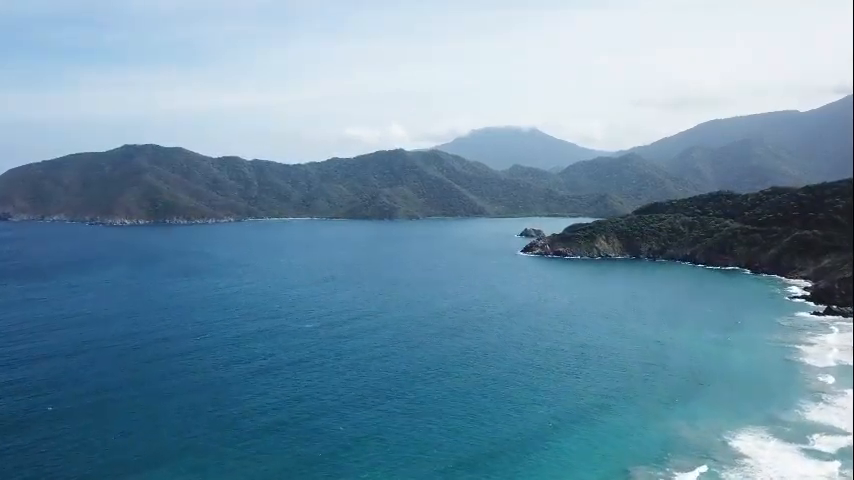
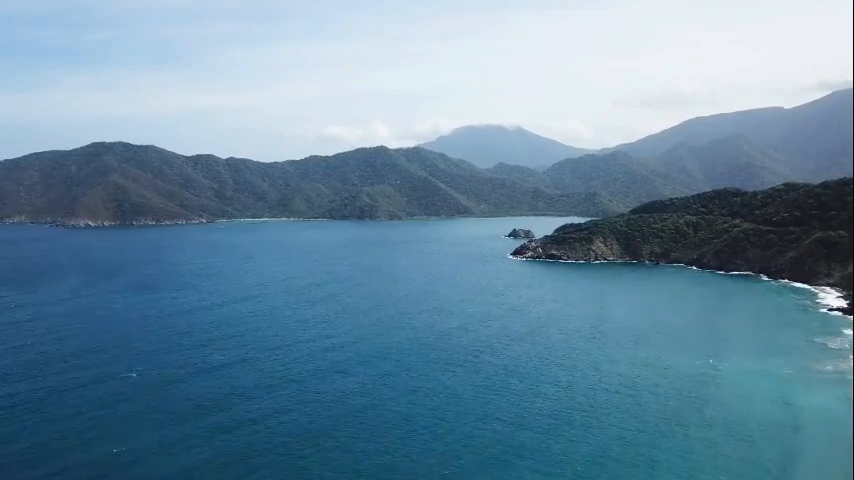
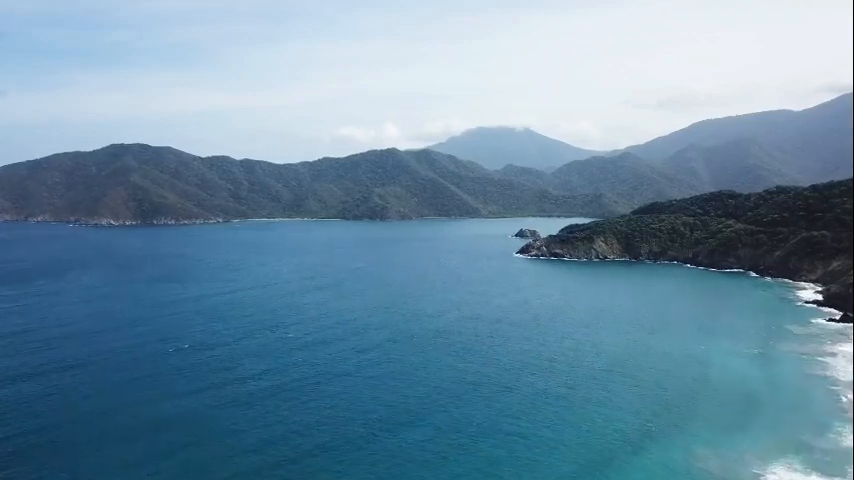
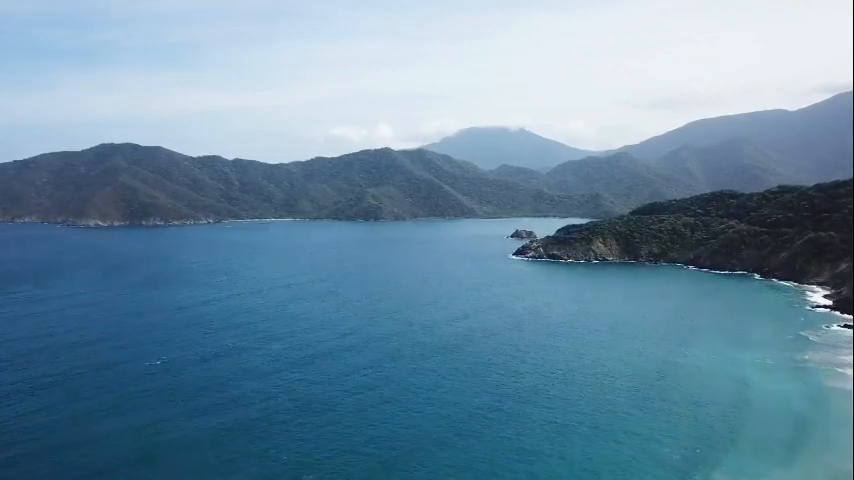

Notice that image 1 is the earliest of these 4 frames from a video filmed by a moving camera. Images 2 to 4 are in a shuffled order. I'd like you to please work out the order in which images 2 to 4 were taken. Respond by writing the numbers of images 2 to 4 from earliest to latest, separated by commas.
3, 4, 2
